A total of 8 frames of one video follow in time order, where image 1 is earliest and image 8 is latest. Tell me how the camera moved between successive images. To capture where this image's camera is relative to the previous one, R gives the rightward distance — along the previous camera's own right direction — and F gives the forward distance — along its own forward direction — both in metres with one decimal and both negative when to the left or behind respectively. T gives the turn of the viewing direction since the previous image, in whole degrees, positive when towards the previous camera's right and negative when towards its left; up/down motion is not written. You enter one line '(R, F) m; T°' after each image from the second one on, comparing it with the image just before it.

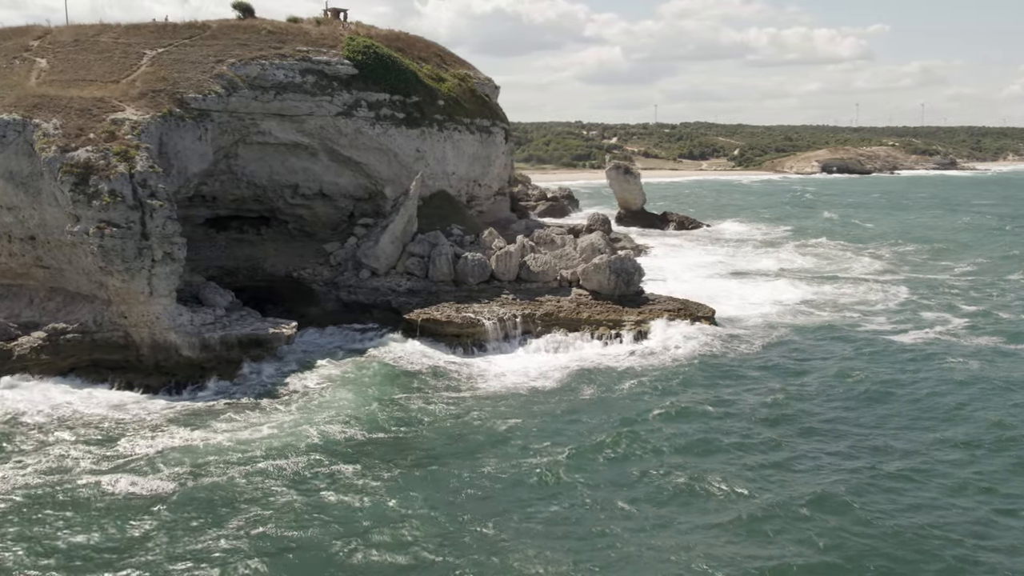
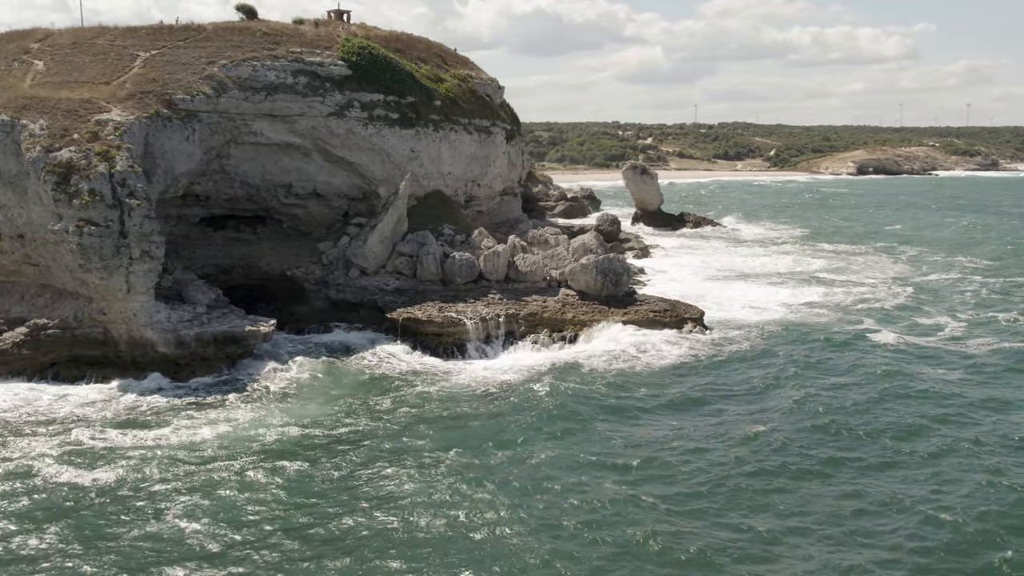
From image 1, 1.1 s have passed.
(+1.5, 0.0) m; -2°
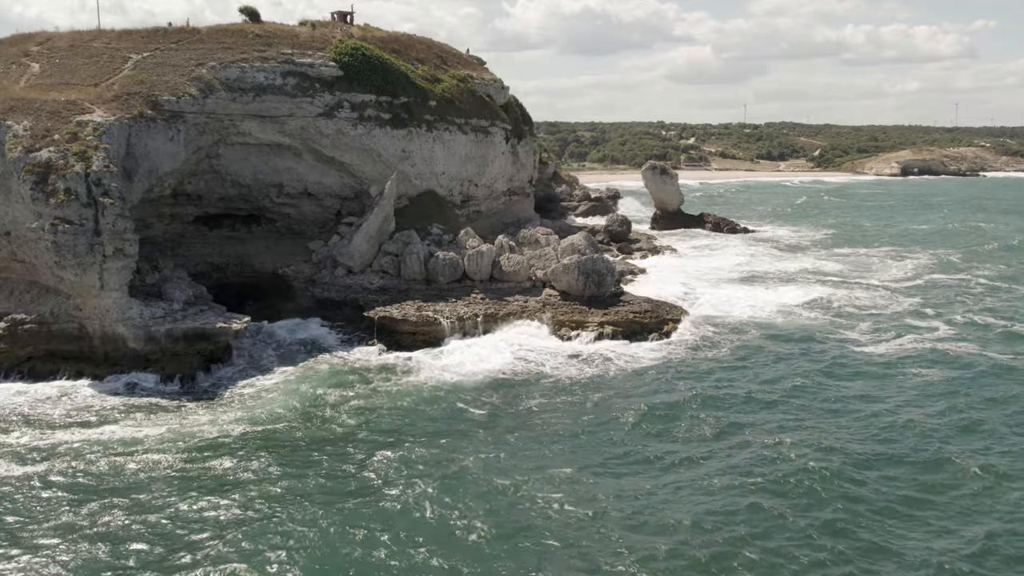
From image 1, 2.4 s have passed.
(+1.8, 0.0) m; -3°
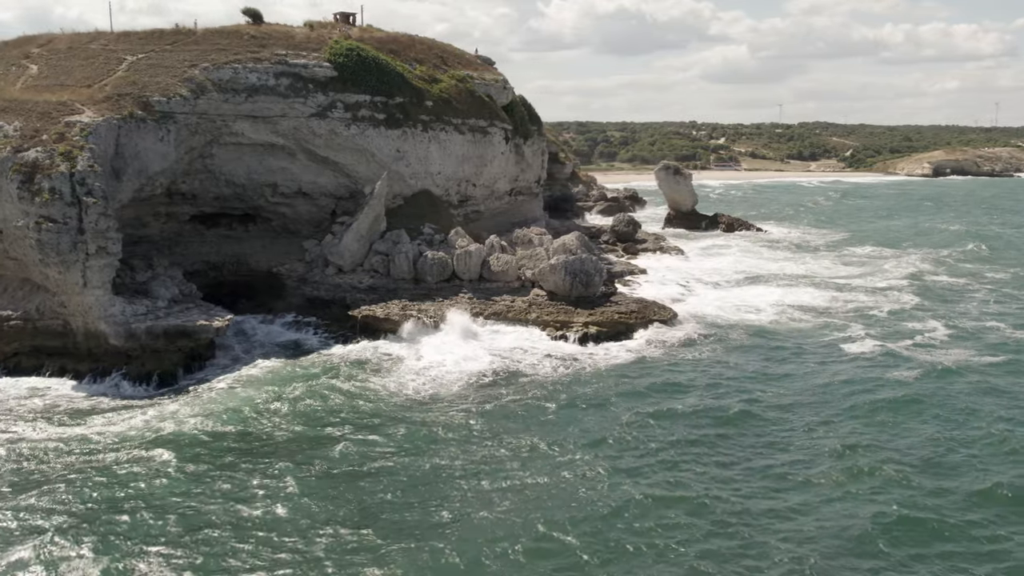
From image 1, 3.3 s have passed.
(+1.3, 0.0) m; -2°
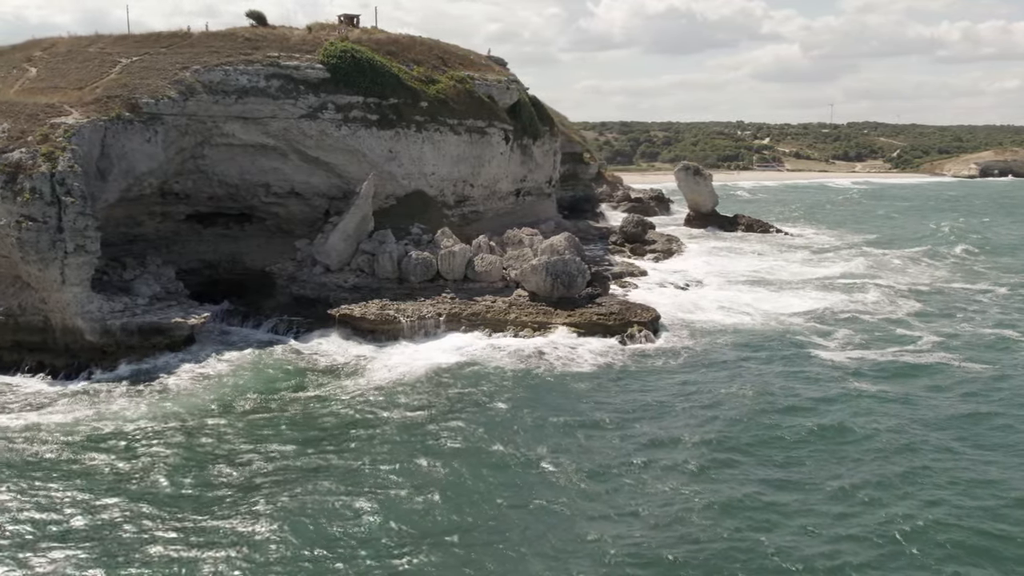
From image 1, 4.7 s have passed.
(+1.9, 0.0) m; -3°
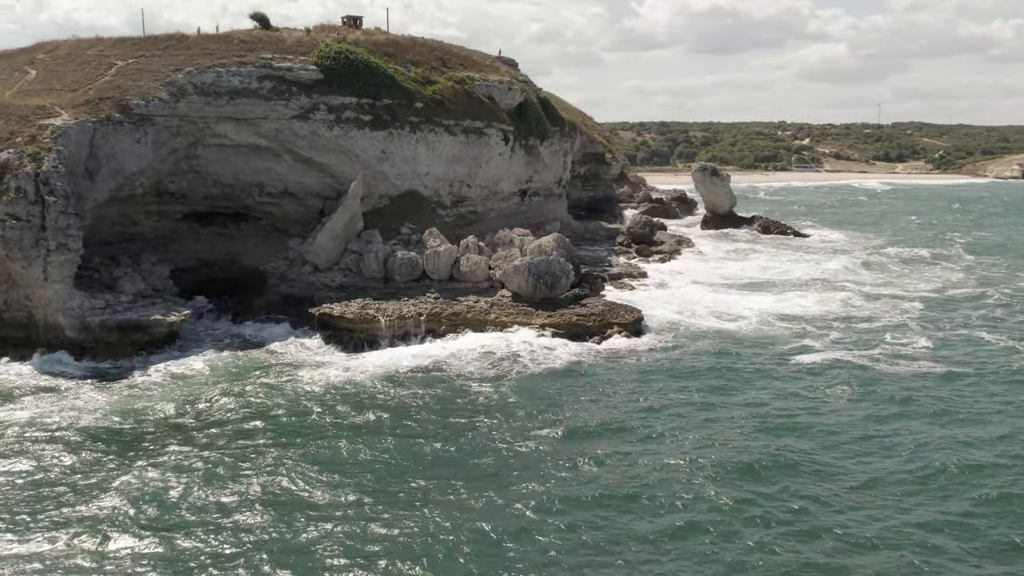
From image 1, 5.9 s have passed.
(+1.7, 0.0) m; -3°
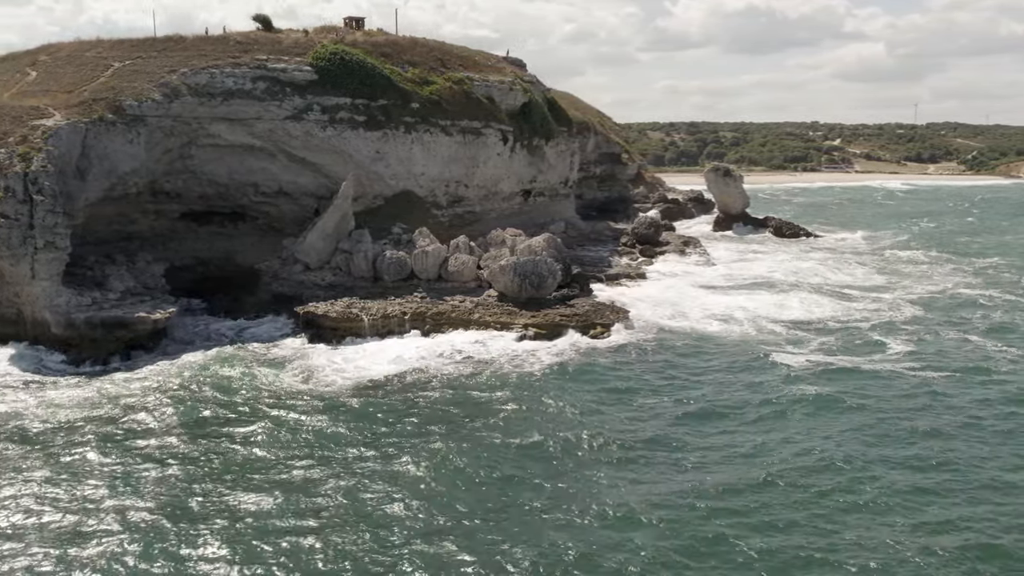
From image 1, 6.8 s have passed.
(+1.3, -0.1) m; -2°
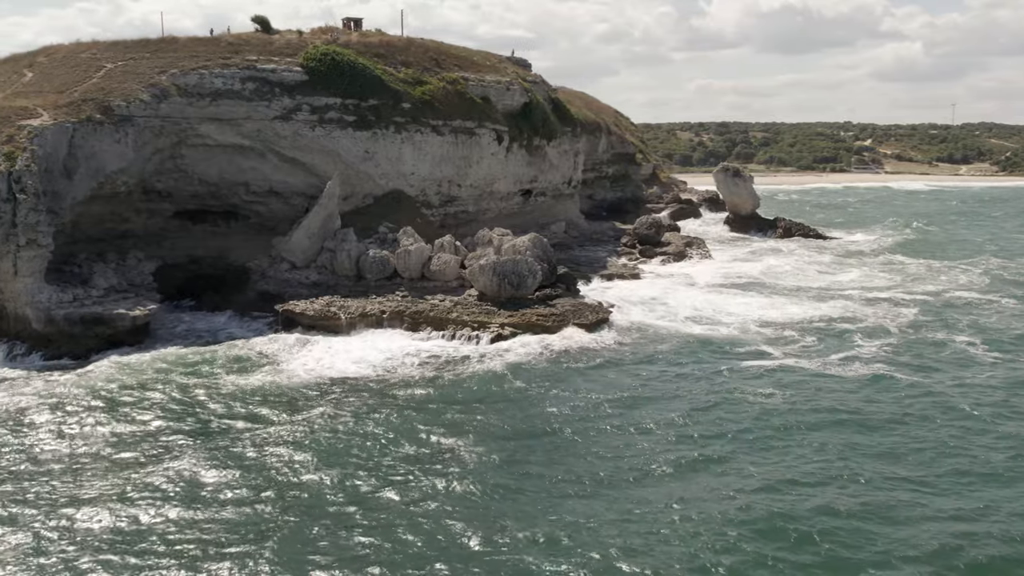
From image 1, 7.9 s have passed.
(+1.5, 0.0) m; -2°
